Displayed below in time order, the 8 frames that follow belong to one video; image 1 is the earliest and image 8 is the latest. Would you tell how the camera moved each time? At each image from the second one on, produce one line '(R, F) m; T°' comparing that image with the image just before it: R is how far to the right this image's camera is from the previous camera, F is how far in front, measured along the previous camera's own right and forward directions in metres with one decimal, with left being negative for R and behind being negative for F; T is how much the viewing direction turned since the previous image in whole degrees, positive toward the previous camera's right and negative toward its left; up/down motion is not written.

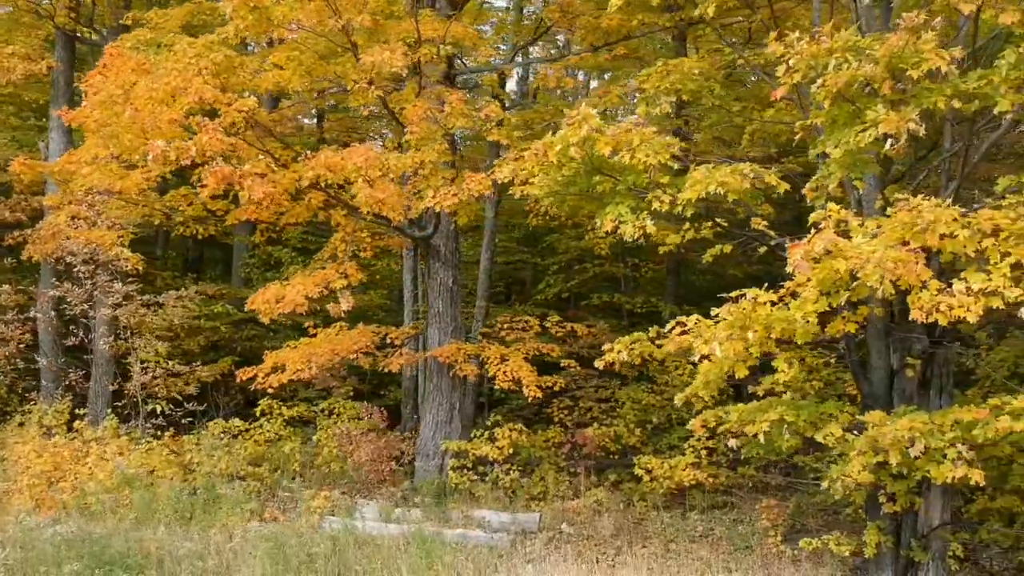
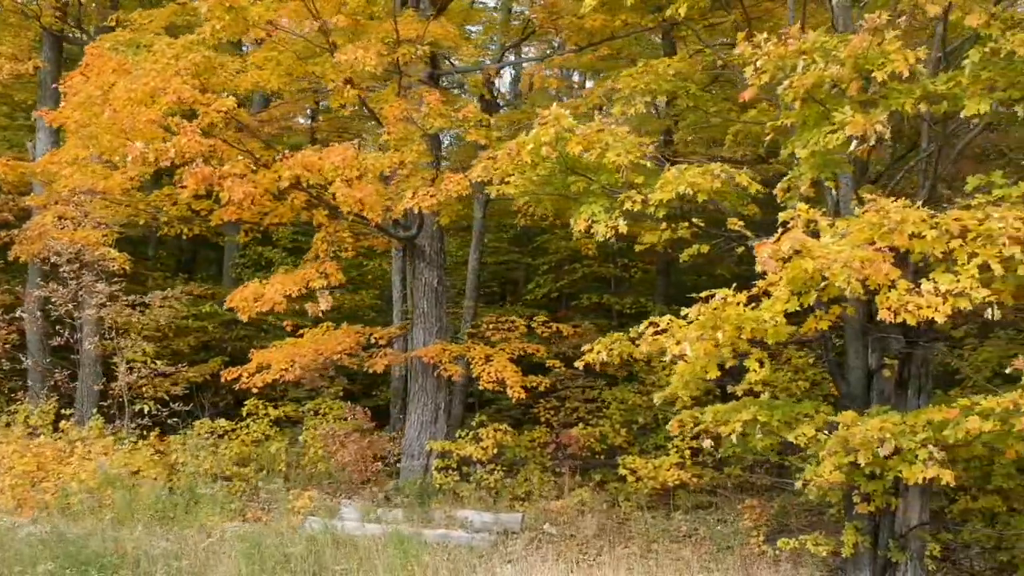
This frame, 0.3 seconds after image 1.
(+0.2, 0.0) m; 0°
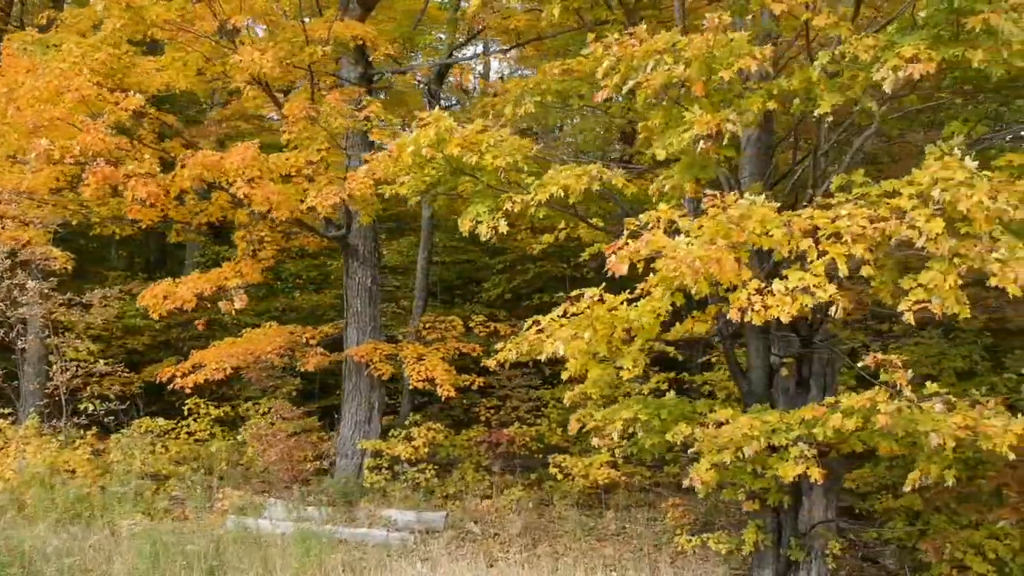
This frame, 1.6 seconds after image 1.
(+0.7, 0.0) m; 0°
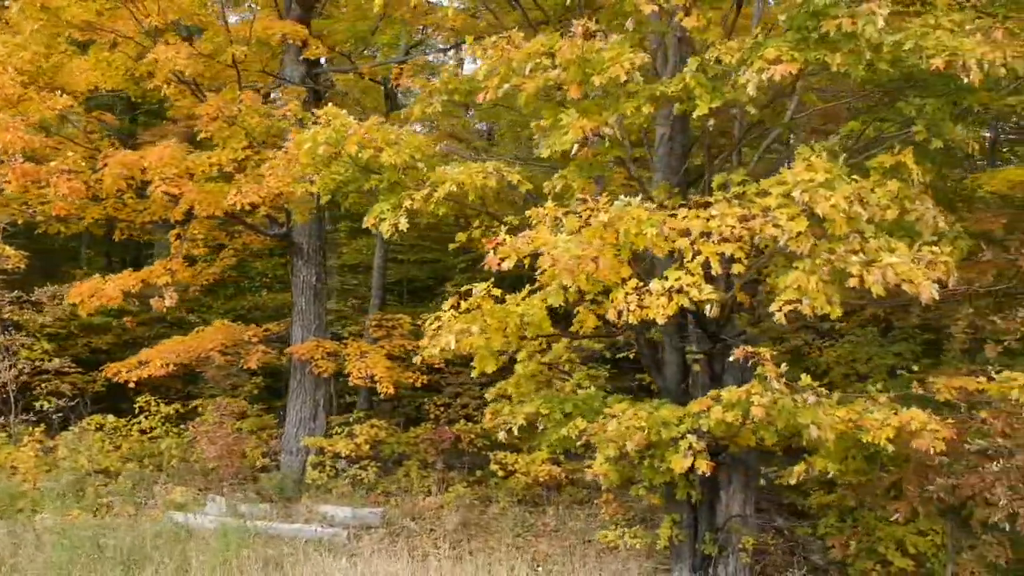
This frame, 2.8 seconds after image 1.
(+0.6, -0.1) m; 0°
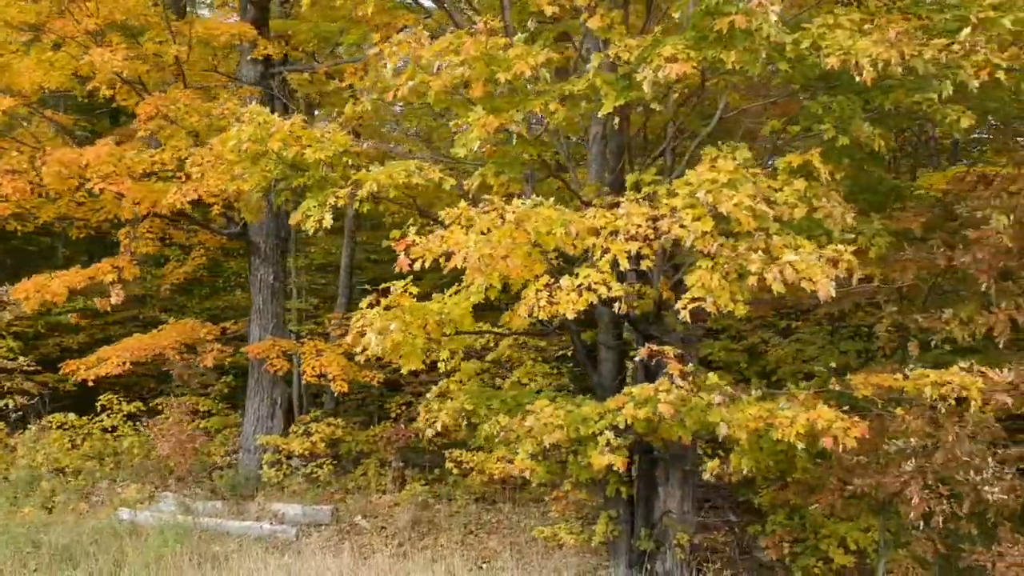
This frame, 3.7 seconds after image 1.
(+0.4, 0.0) m; 0°
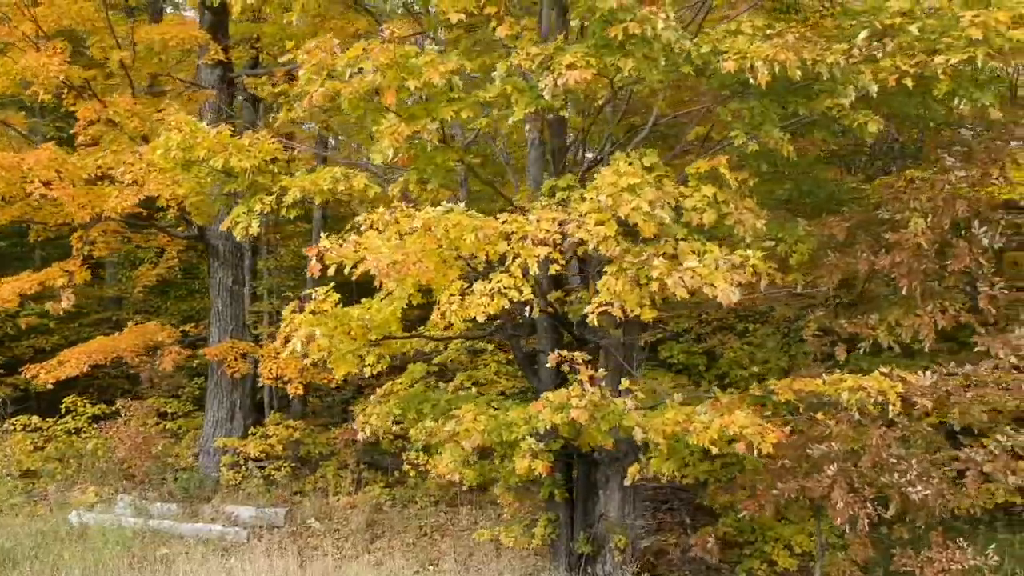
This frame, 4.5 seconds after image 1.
(+0.4, 0.0) m; 0°
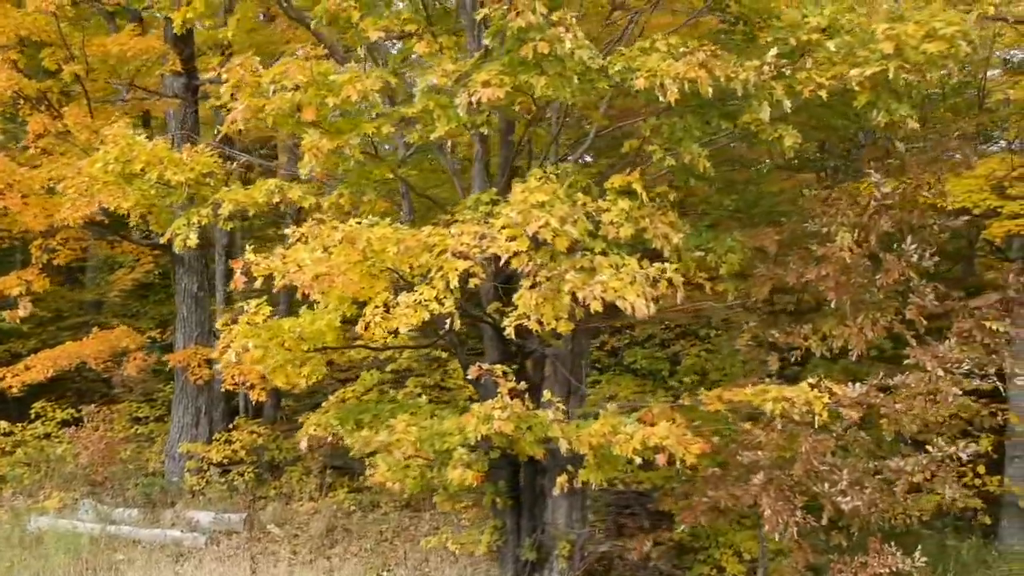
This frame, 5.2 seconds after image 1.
(+0.4, -0.1) m; 0°
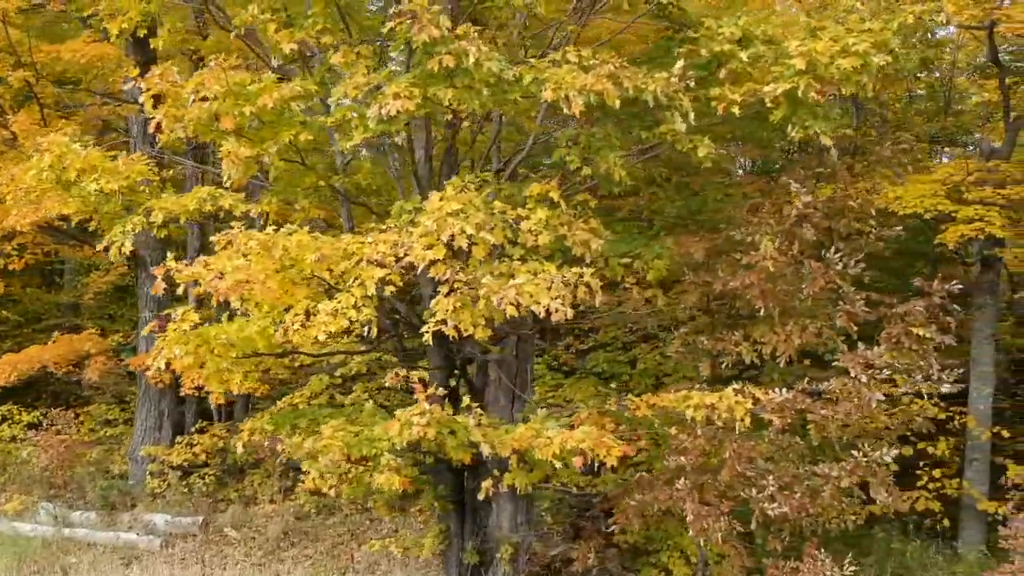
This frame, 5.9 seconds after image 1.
(+0.4, -0.1) m; 0°
